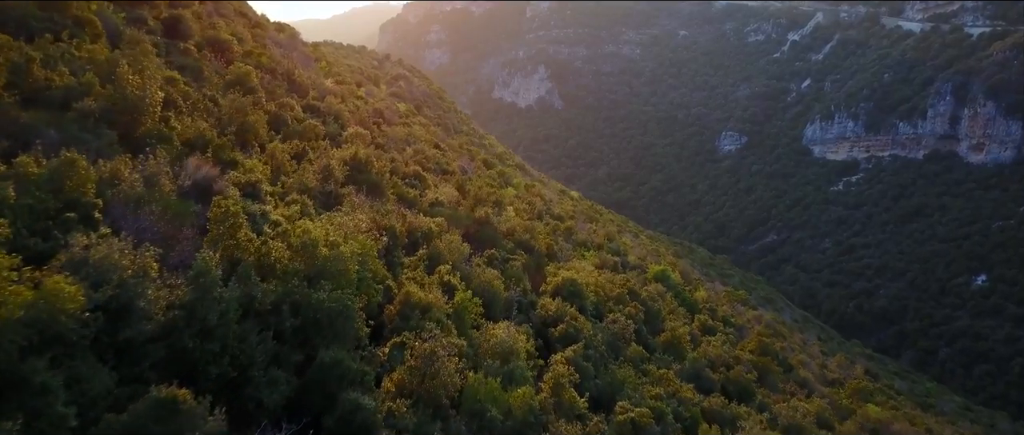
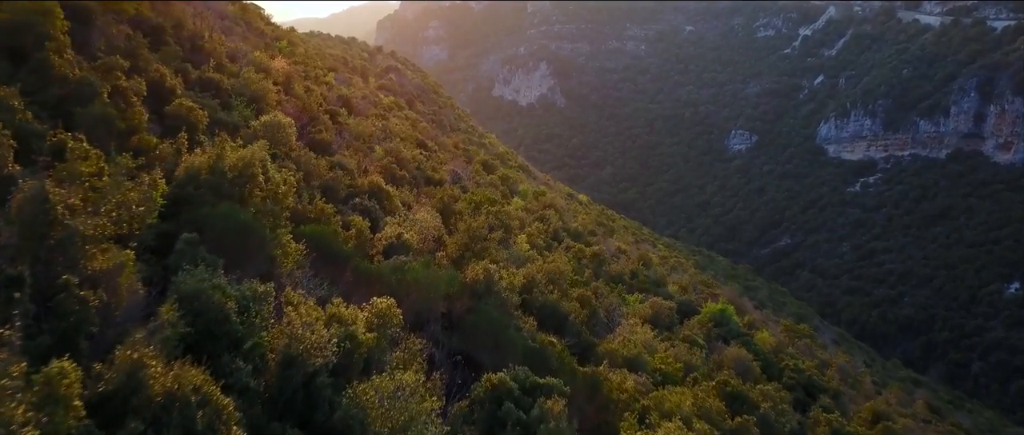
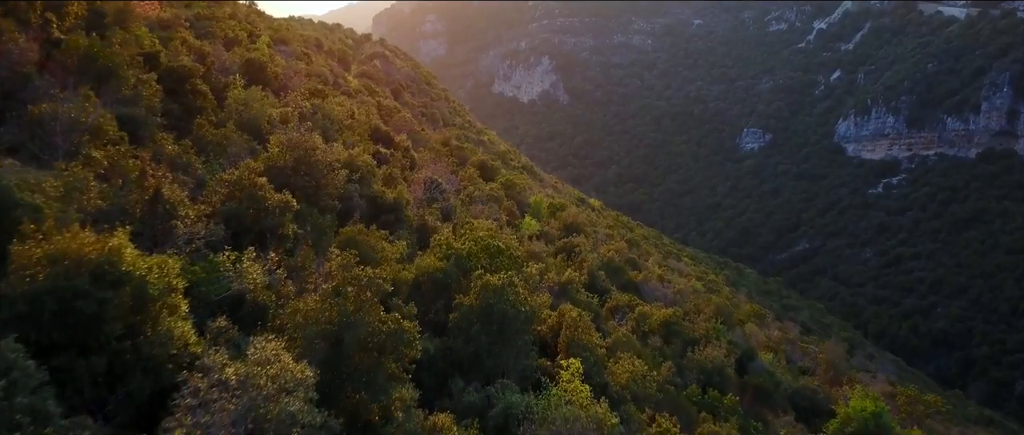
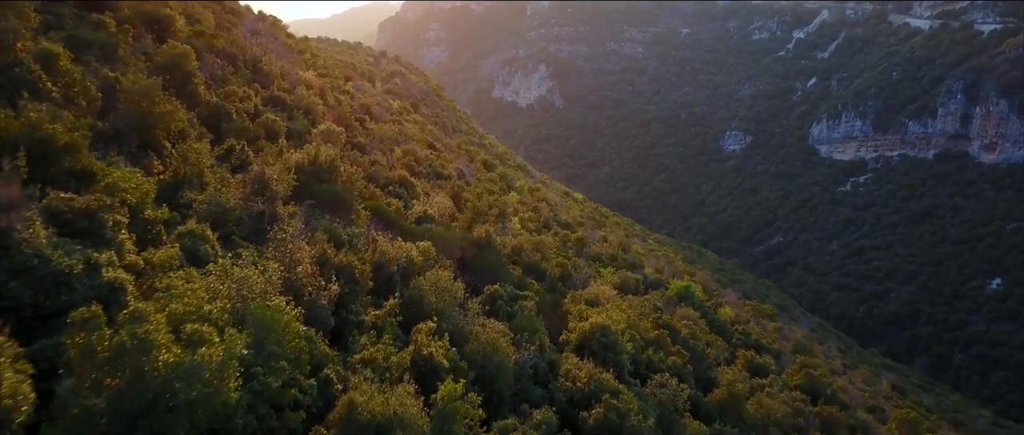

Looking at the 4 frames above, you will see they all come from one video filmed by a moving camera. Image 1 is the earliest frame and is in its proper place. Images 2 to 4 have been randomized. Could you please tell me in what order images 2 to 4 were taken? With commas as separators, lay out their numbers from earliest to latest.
4, 2, 3
